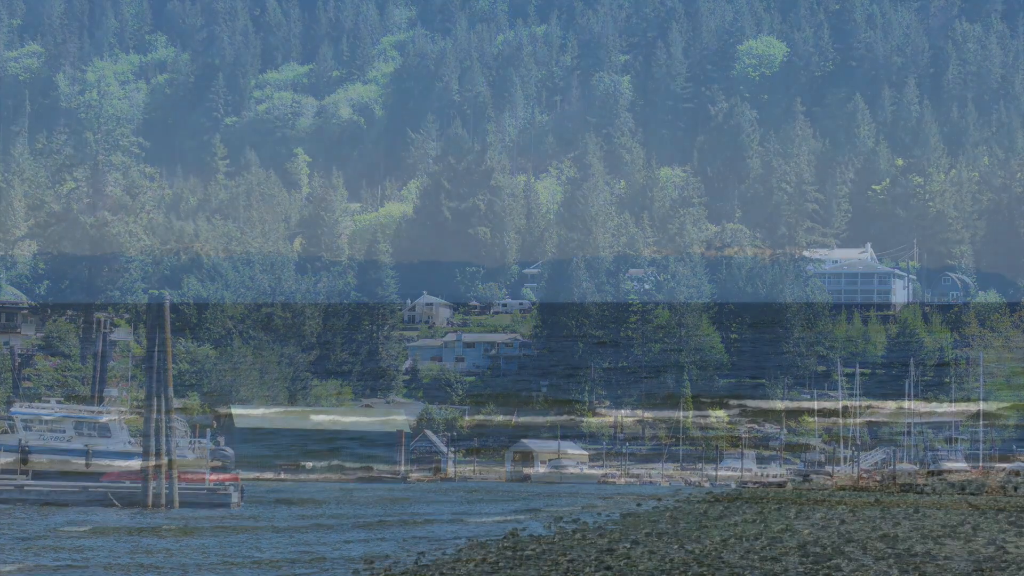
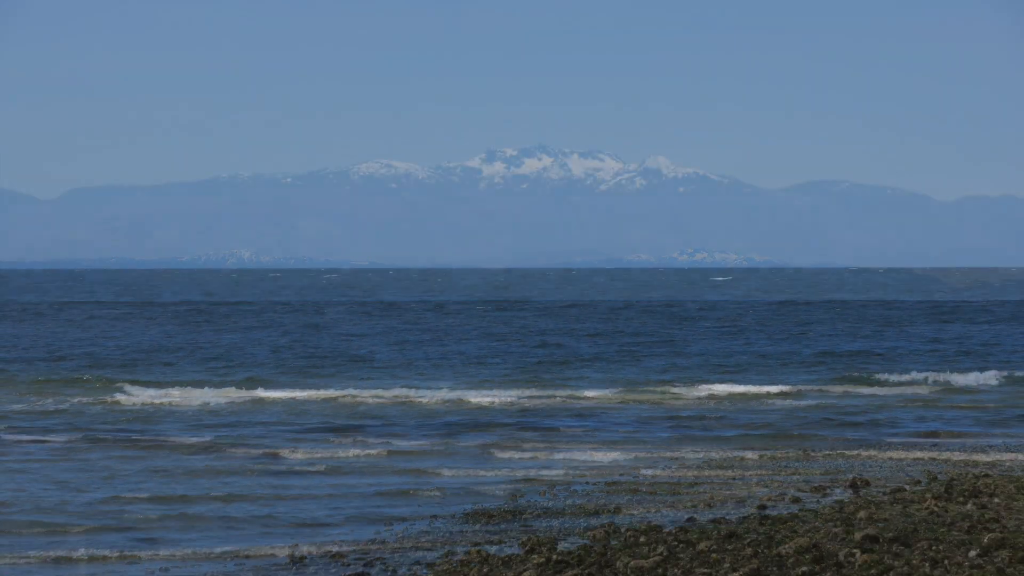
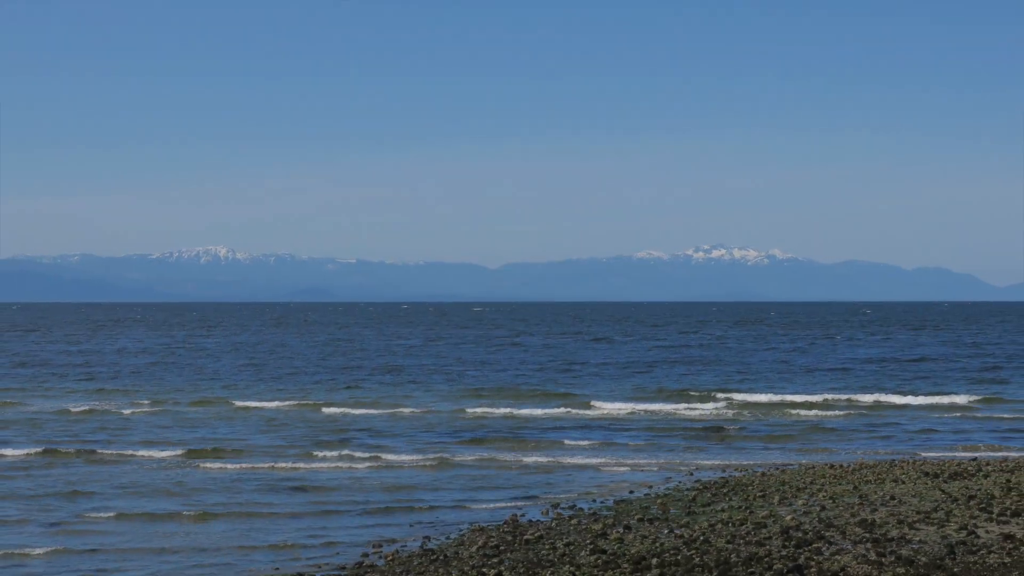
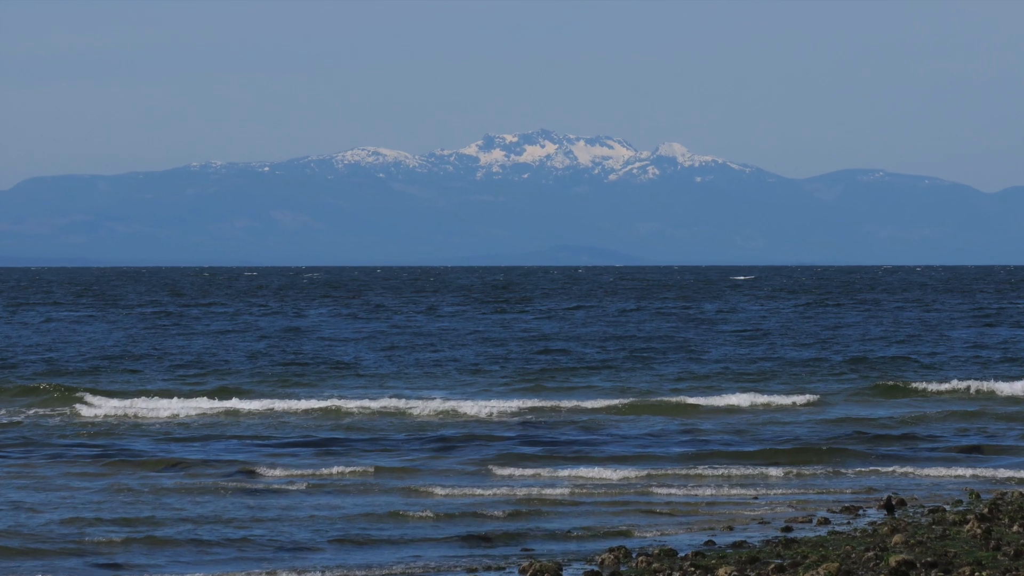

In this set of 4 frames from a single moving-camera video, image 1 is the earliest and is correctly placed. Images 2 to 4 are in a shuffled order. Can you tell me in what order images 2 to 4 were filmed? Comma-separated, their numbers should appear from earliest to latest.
3, 2, 4
